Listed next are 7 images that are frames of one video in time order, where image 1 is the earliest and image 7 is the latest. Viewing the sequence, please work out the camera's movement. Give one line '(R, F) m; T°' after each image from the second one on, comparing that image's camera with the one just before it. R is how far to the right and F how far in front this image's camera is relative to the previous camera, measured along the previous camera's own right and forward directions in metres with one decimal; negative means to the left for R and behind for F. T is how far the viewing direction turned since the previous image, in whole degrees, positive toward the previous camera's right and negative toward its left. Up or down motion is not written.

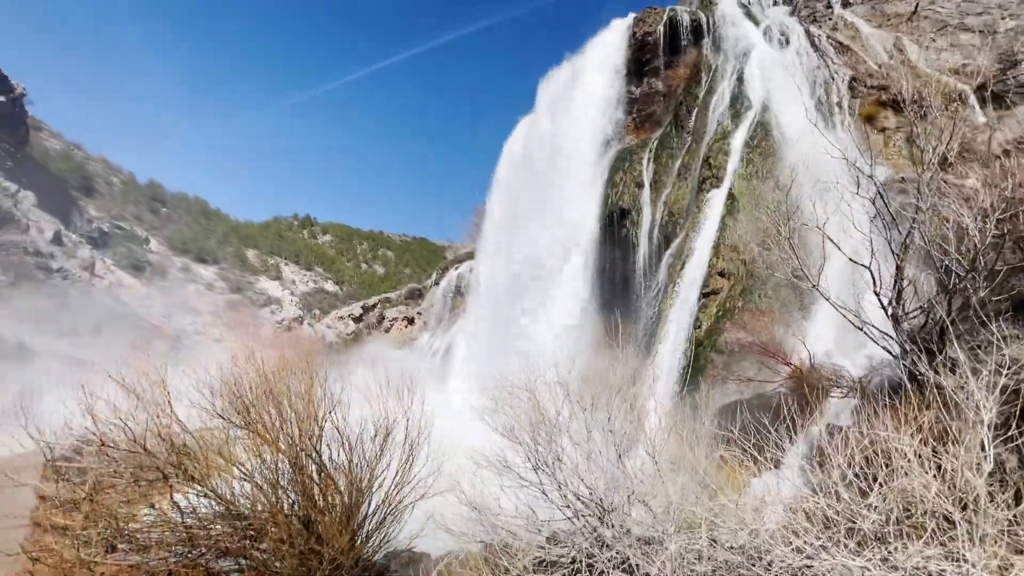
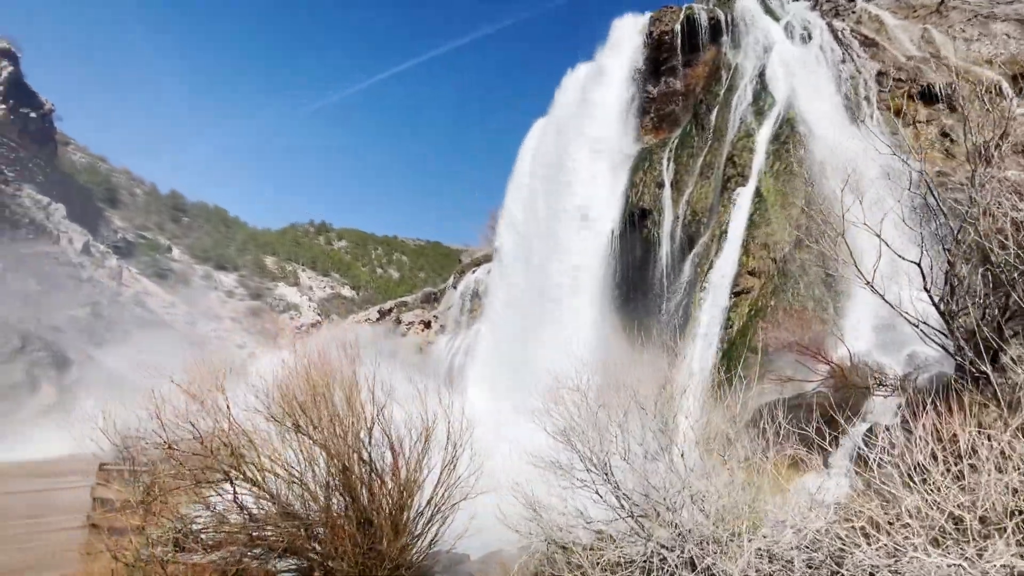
(-0.5, +0.1) m; -1°
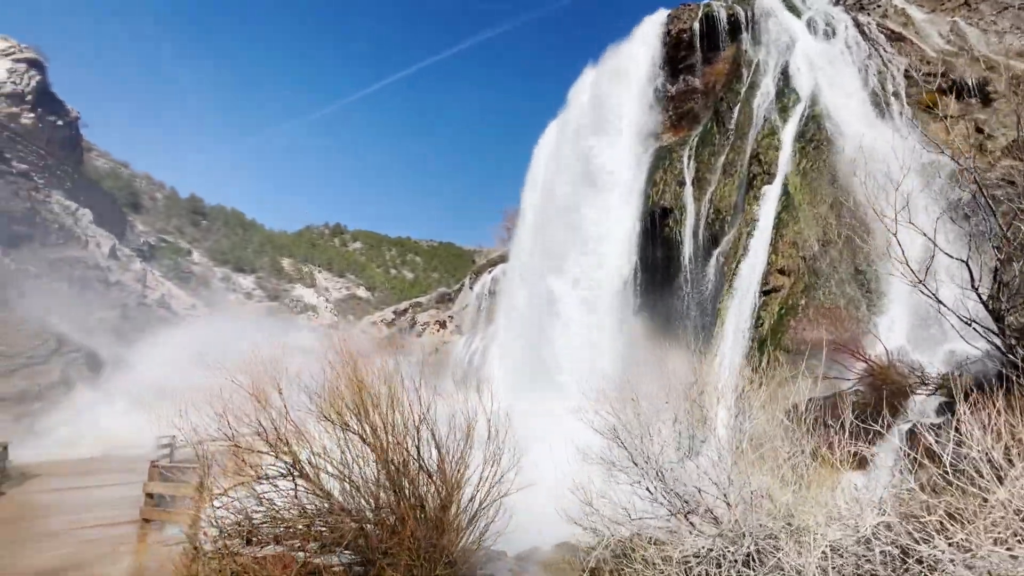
(-0.5, 0.0) m; -1°
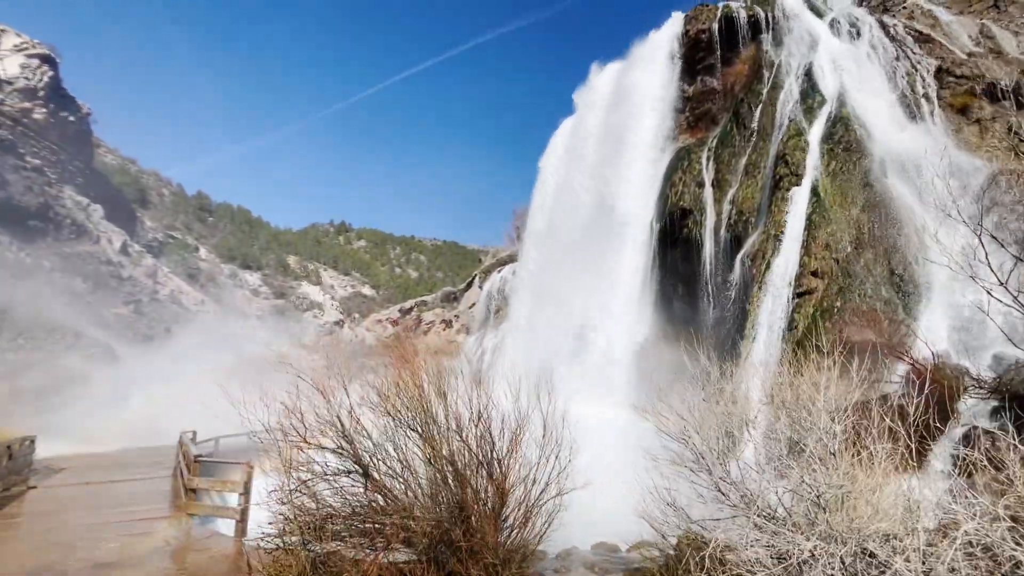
(-0.8, +0.2) m; +1°
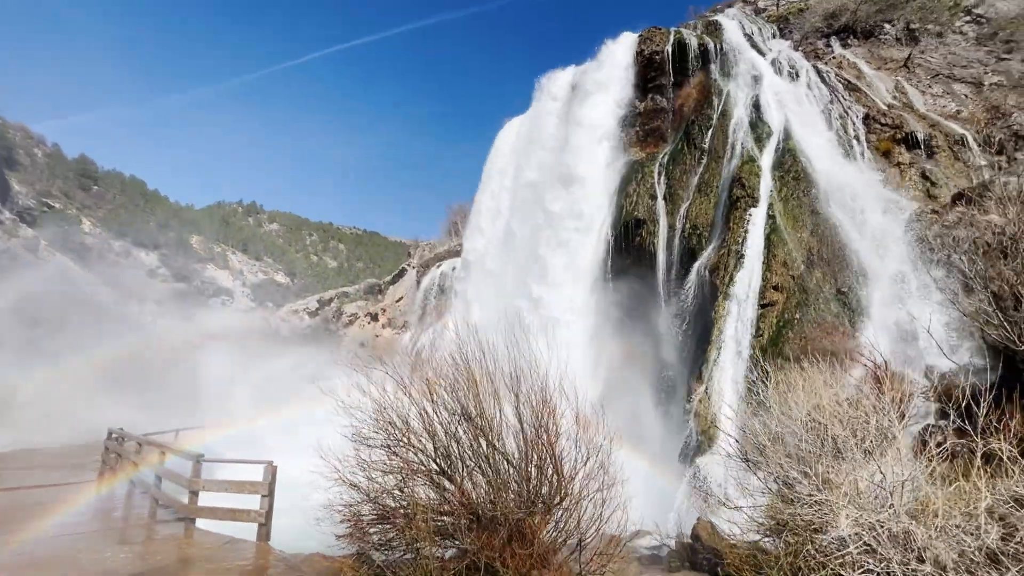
(-2.7, 0.0) m; +12°
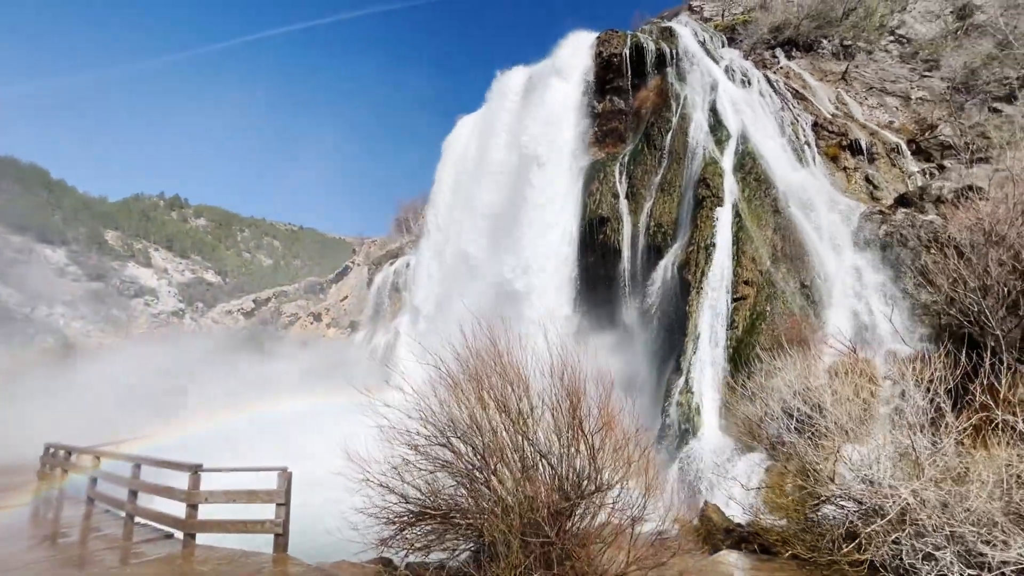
(-1.8, +0.2) m; +8°
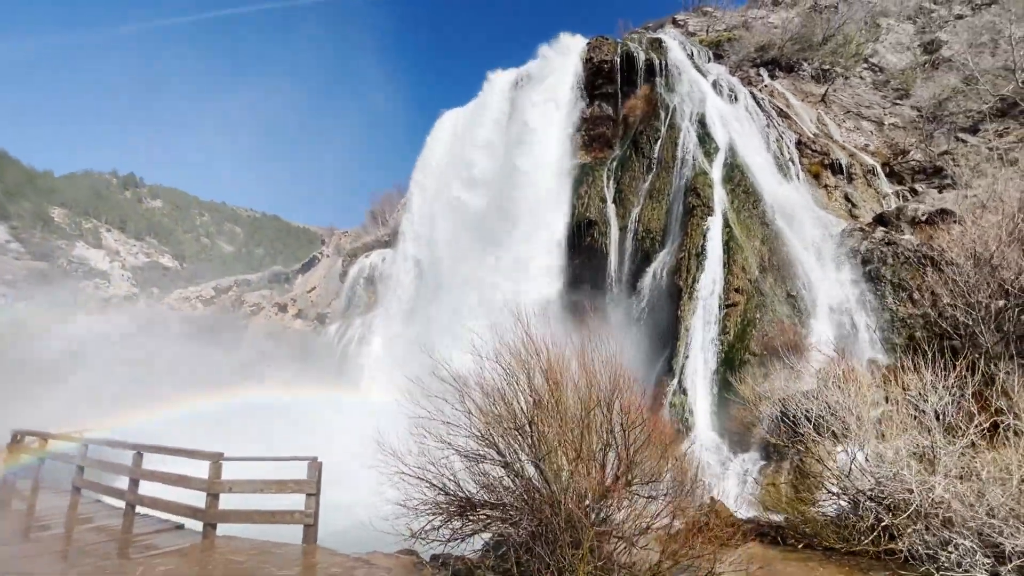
(-1.4, +0.2) m; +5°
